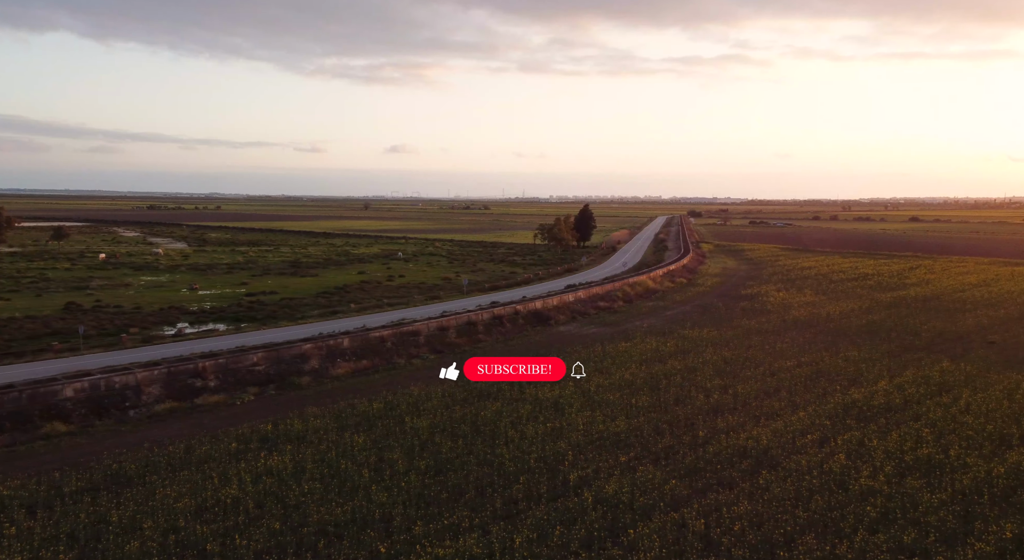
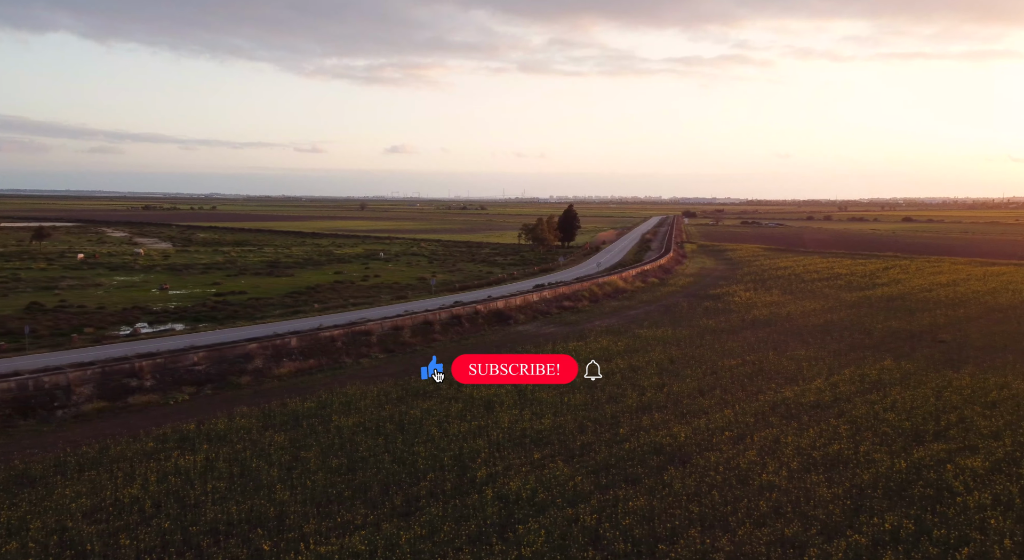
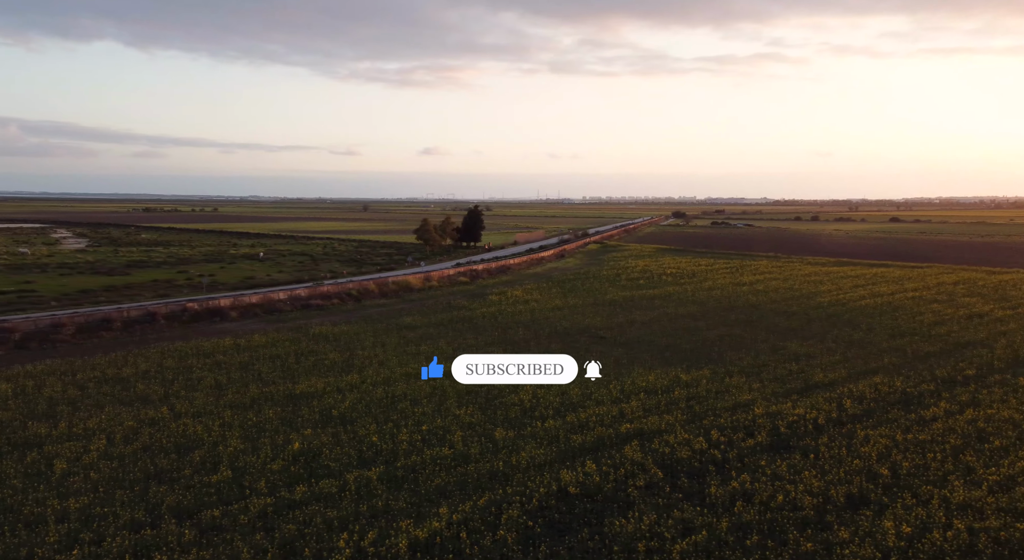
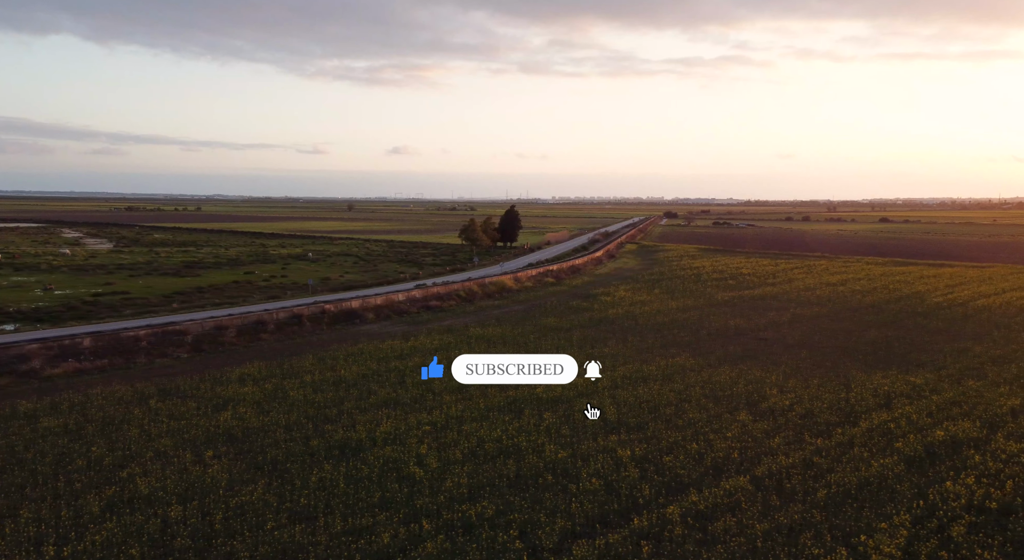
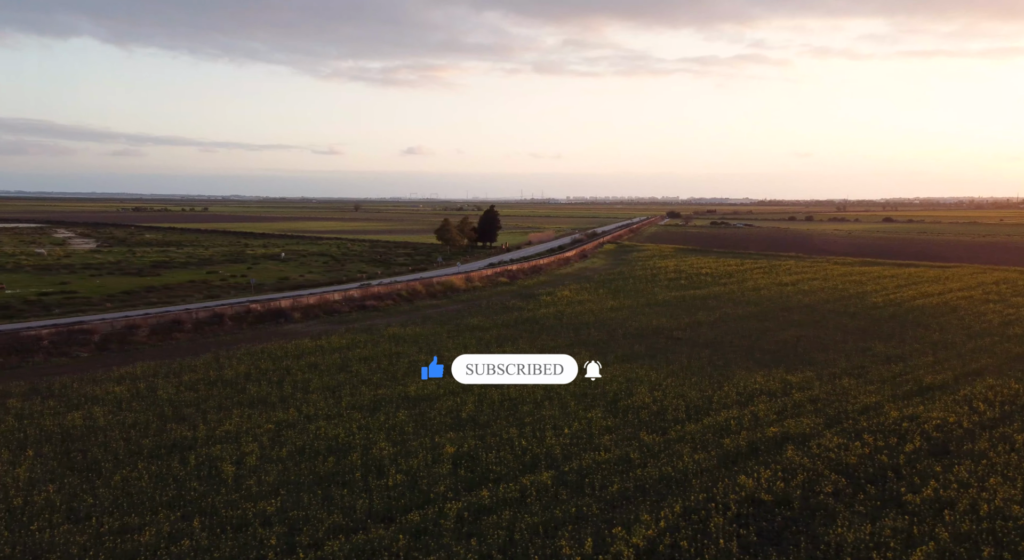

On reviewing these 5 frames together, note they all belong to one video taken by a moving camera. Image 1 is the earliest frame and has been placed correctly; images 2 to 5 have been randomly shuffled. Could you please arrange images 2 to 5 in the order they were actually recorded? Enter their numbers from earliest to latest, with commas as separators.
2, 4, 5, 3
